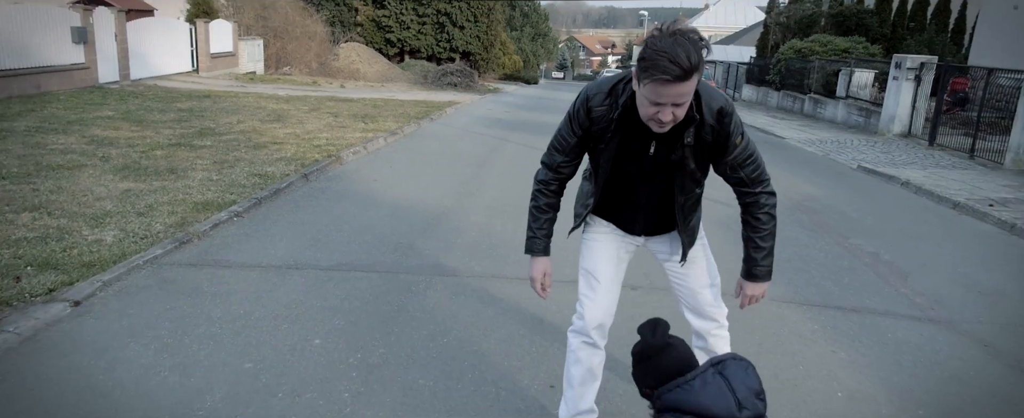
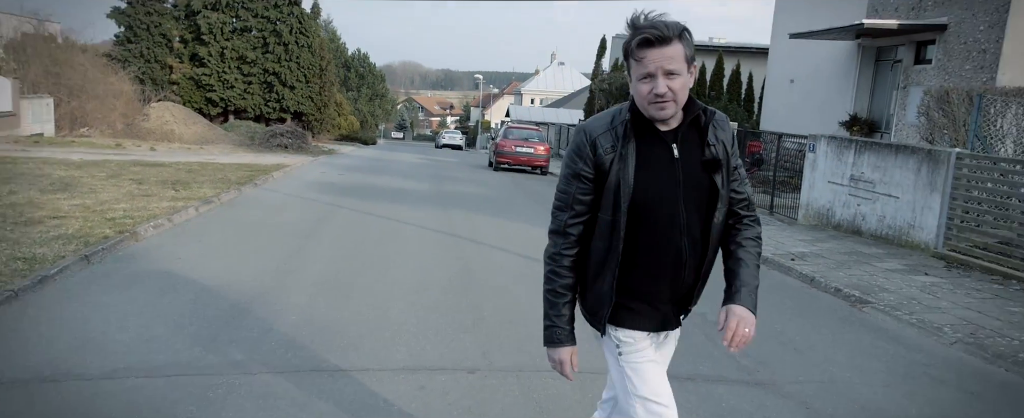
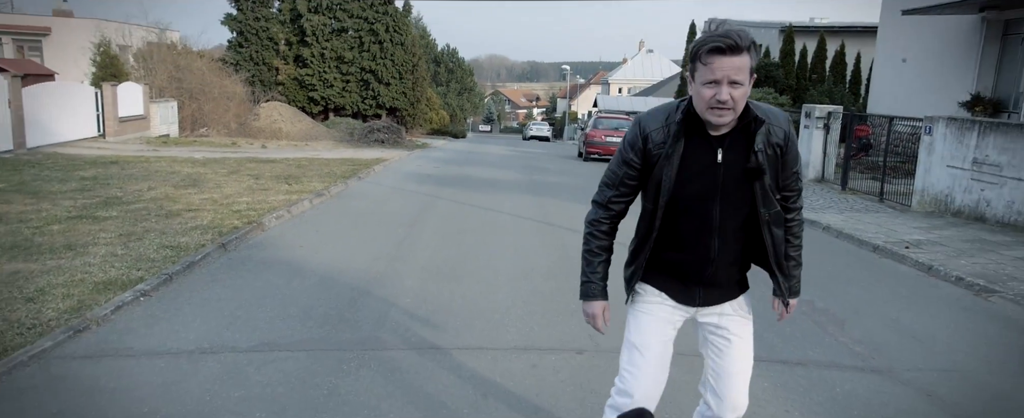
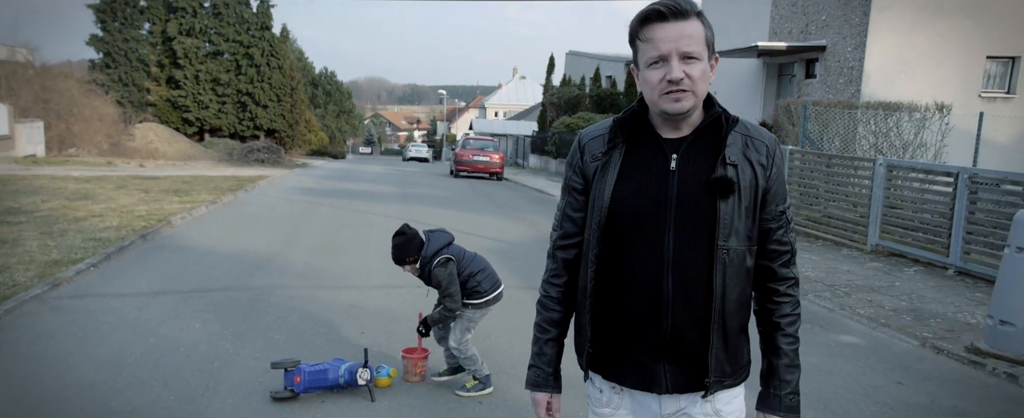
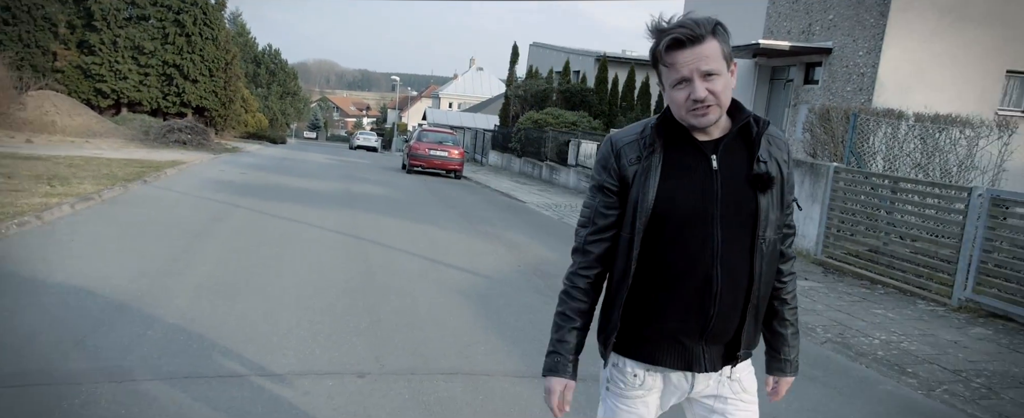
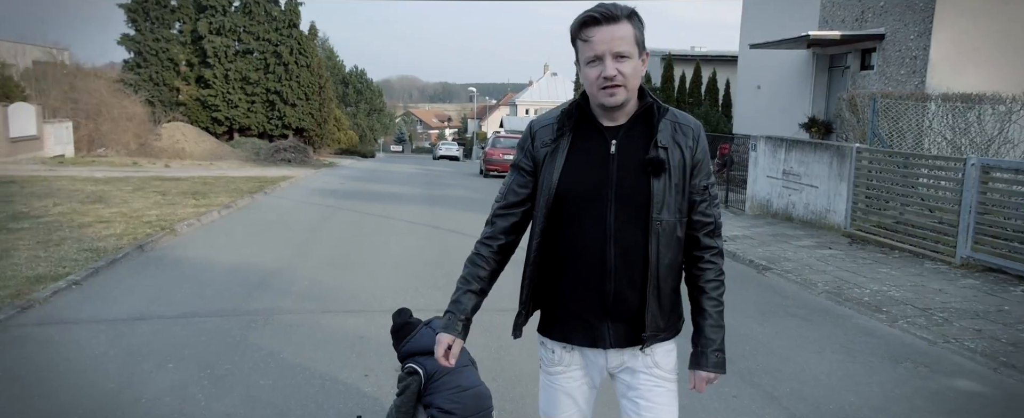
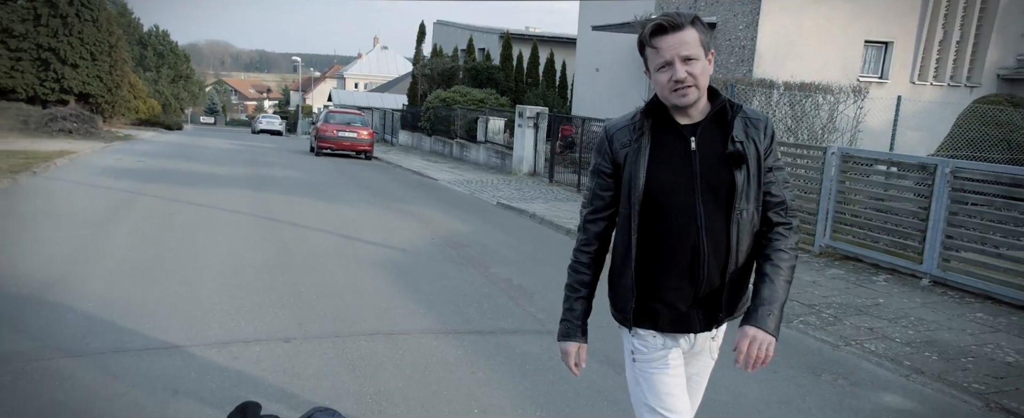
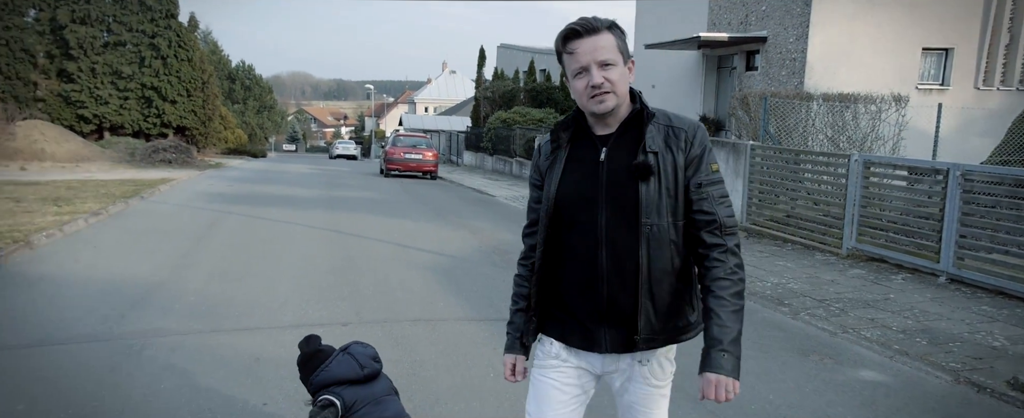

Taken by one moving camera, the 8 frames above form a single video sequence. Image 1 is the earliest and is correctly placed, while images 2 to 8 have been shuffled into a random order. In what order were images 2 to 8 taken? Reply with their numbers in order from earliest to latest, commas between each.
3, 2, 5, 7, 8, 6, 4
